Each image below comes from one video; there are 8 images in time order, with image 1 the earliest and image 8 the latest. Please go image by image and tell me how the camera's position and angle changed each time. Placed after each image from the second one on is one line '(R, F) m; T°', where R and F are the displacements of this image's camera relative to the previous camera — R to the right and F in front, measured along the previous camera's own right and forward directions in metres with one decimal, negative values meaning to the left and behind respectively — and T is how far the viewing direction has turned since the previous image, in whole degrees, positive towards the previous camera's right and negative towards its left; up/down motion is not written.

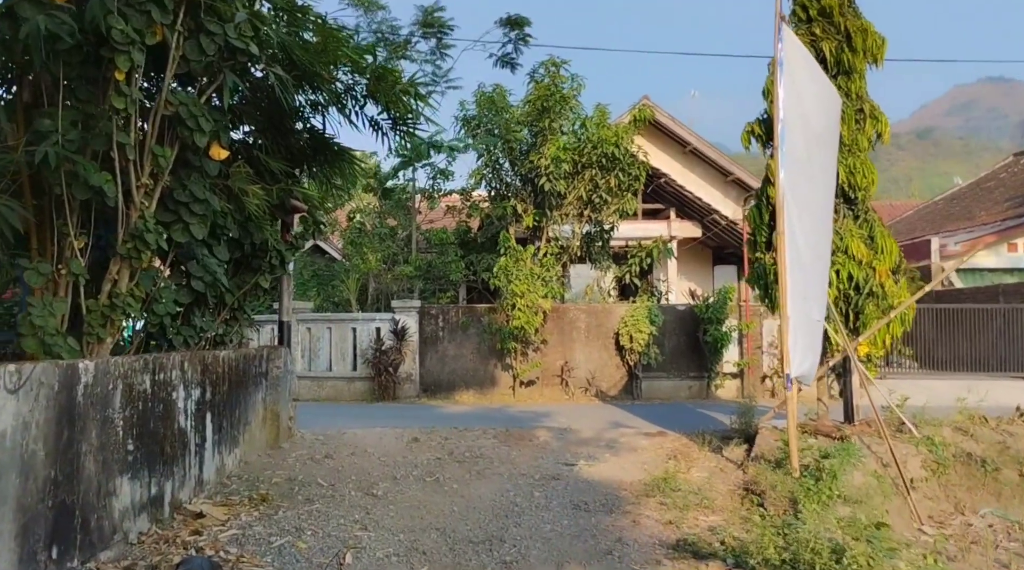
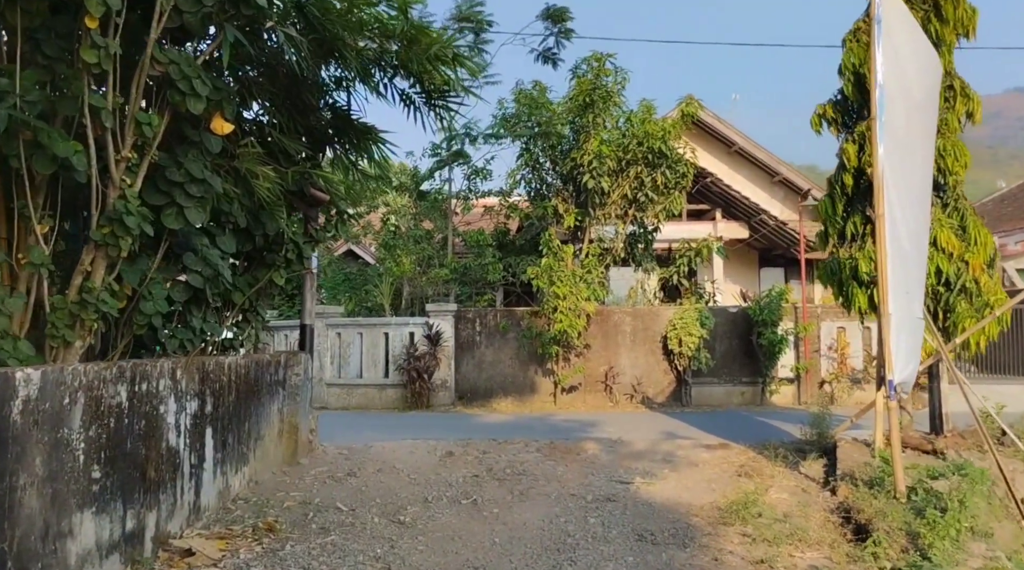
(-0.1, +0.9) m; -2°
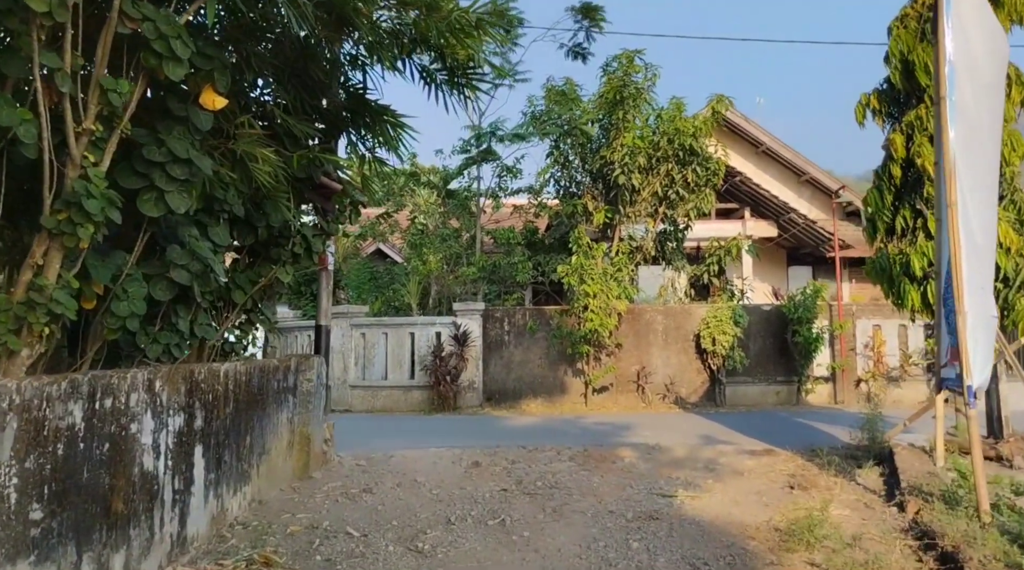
(0.0, +0.6) m; -2°
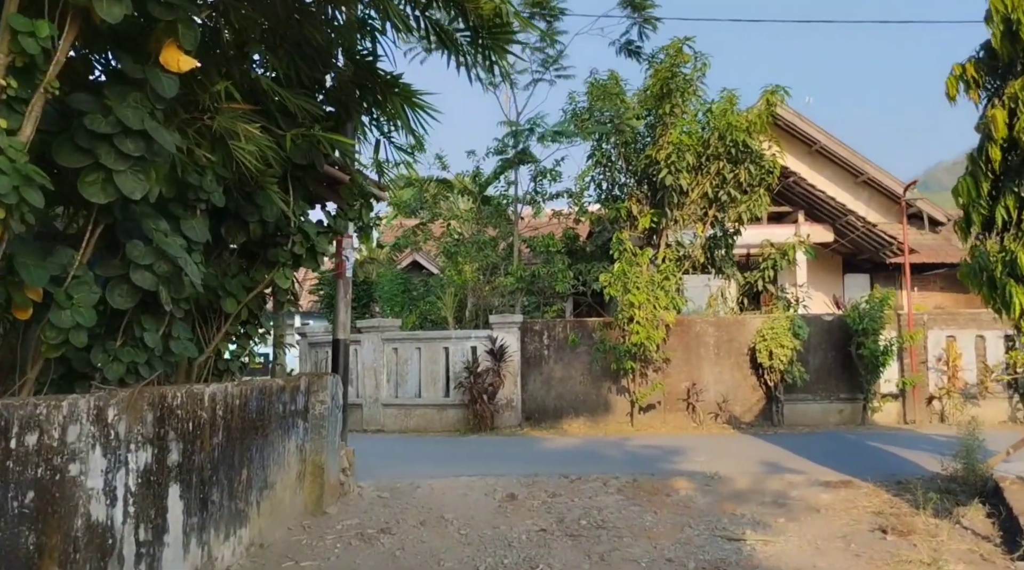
(0.0, +0.9) m; -3°
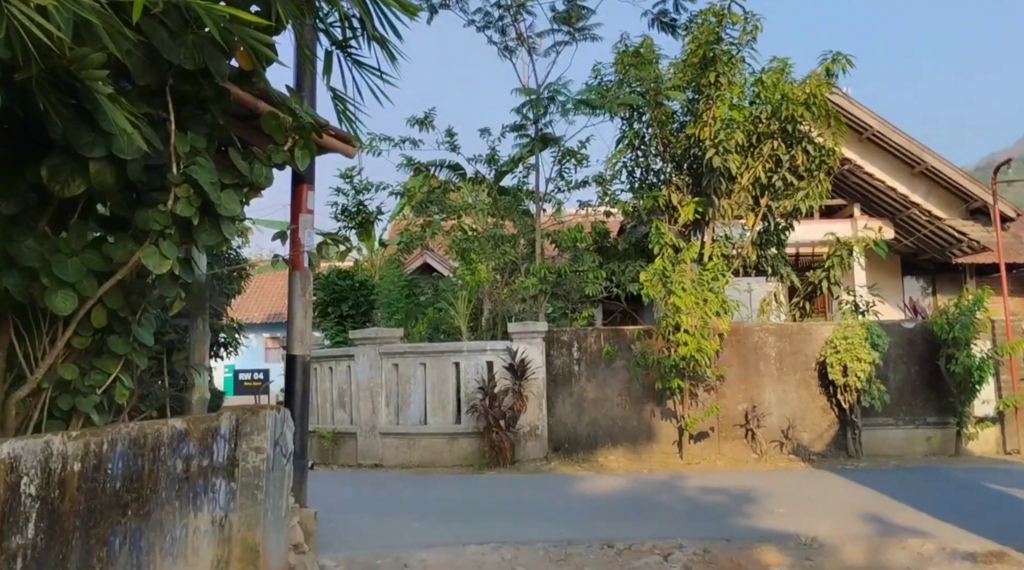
(0.0, +2.0) m; -1°
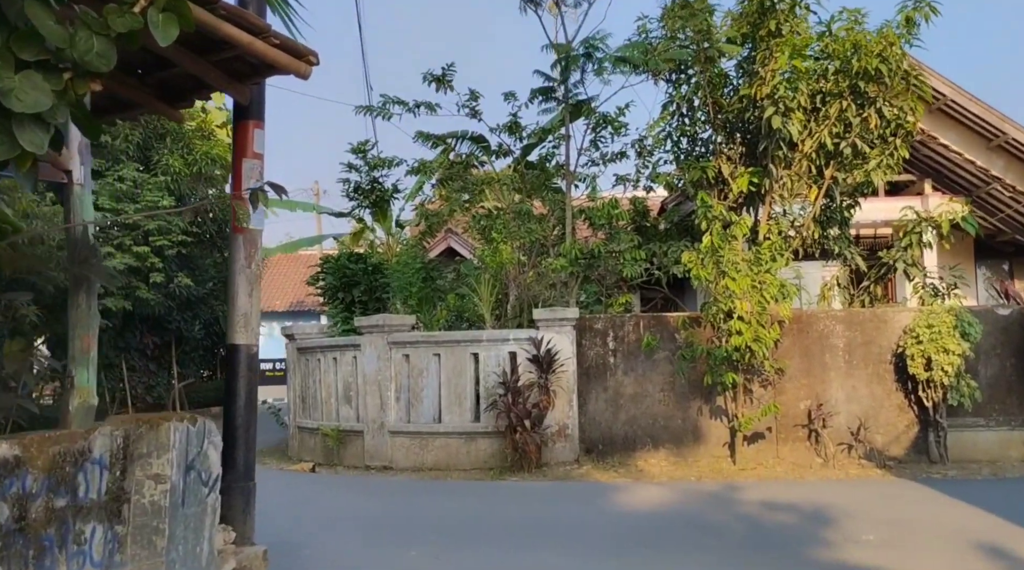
(+0.1, +1.3) m; -2°
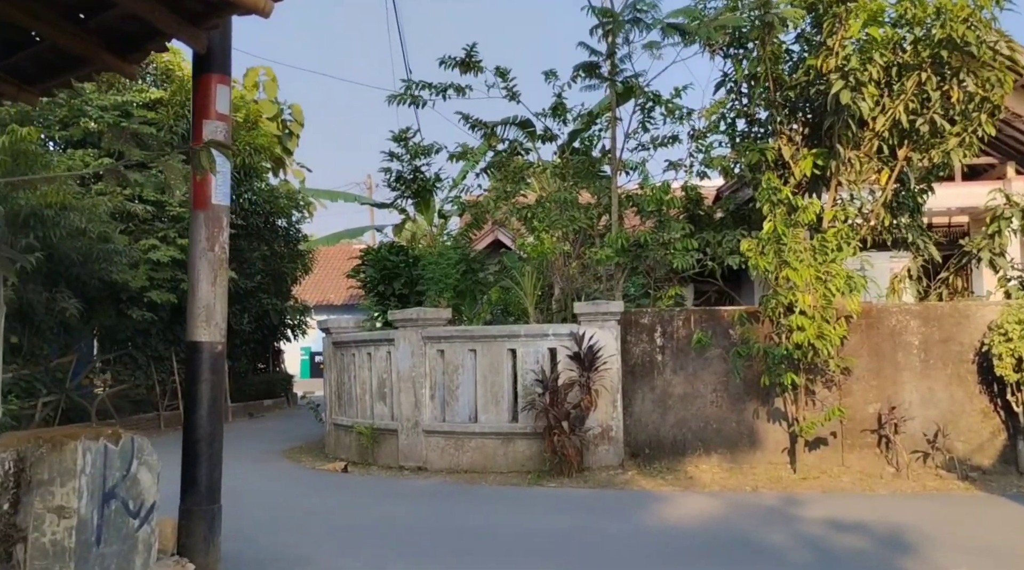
(+0.2, +0.7) m; -4°
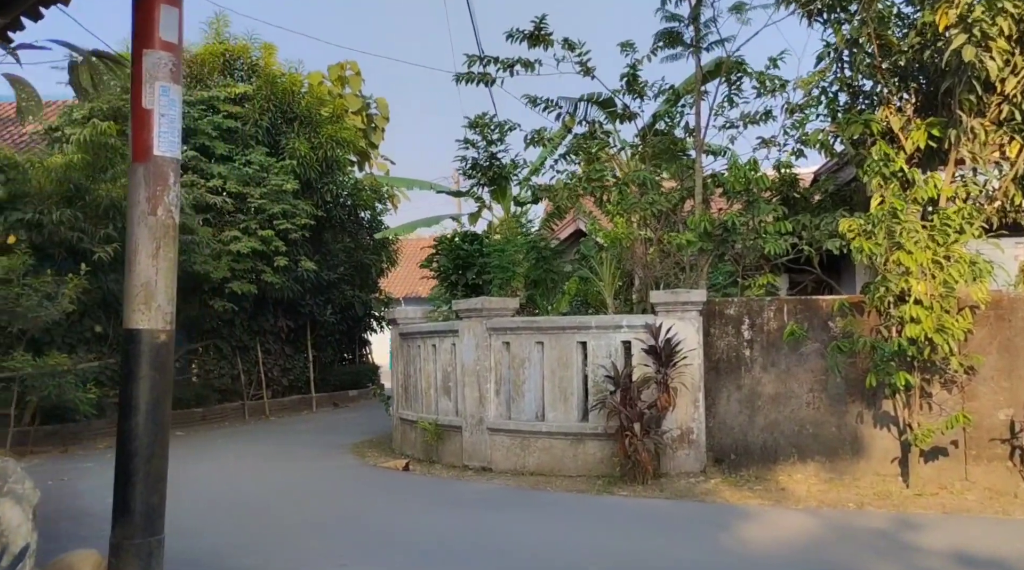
(+0.3, +0.8) m; -6°
